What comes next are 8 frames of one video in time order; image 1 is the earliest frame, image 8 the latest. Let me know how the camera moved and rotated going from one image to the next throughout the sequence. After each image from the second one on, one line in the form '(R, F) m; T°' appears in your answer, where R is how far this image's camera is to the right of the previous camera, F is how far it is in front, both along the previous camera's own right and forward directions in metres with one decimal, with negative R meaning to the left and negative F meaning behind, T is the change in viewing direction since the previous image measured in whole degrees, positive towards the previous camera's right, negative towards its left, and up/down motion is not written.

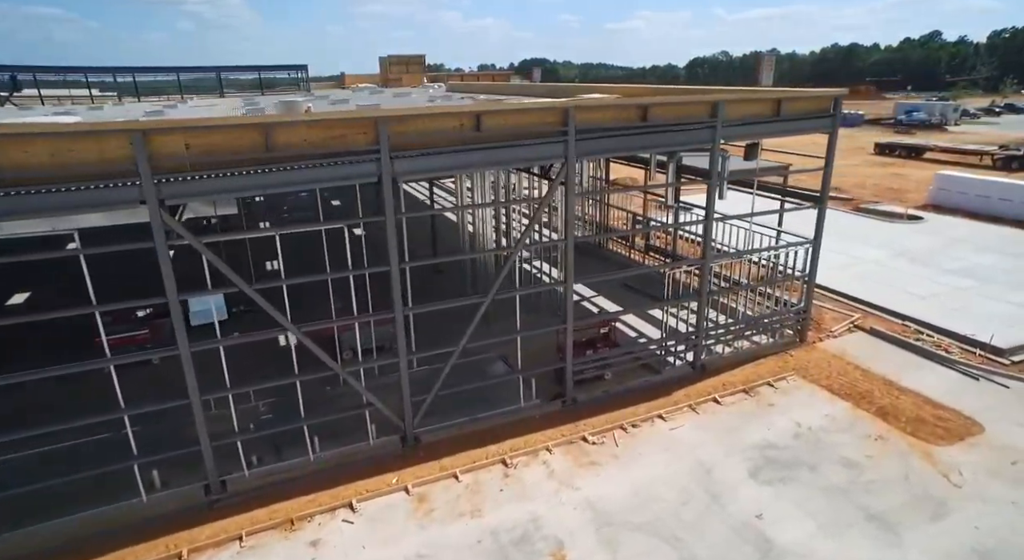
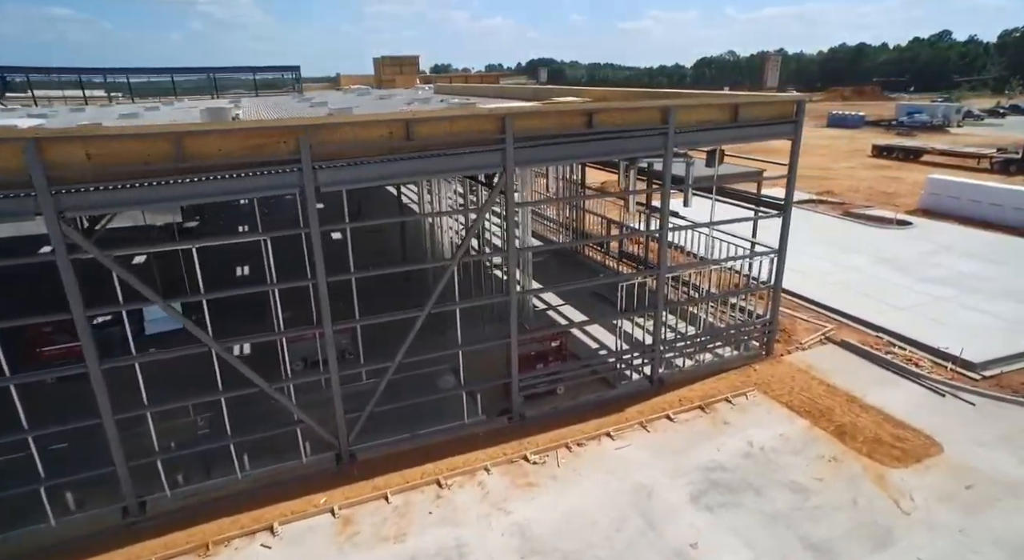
(+1.0, +0.3) m; -1°
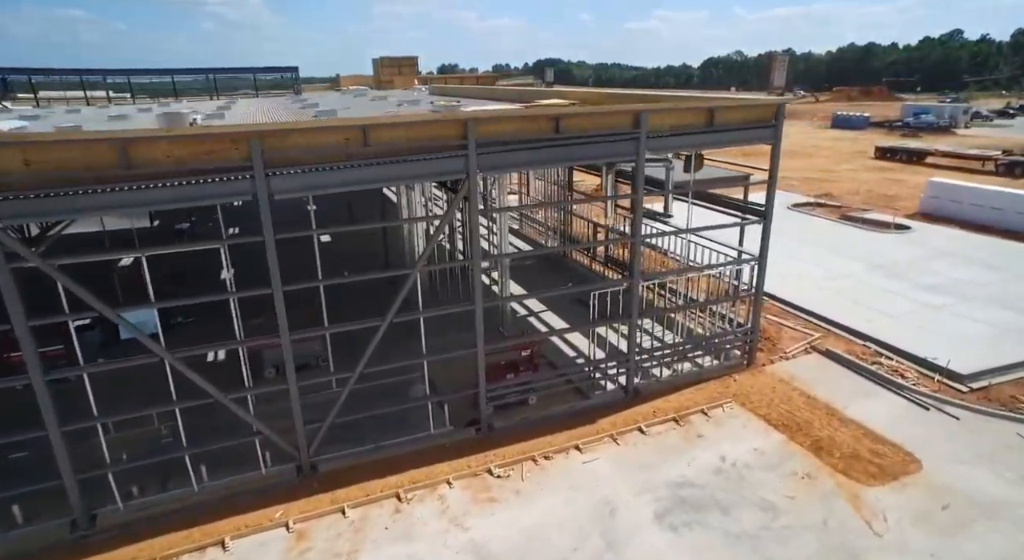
(+0.6, +0.2) m; -1°
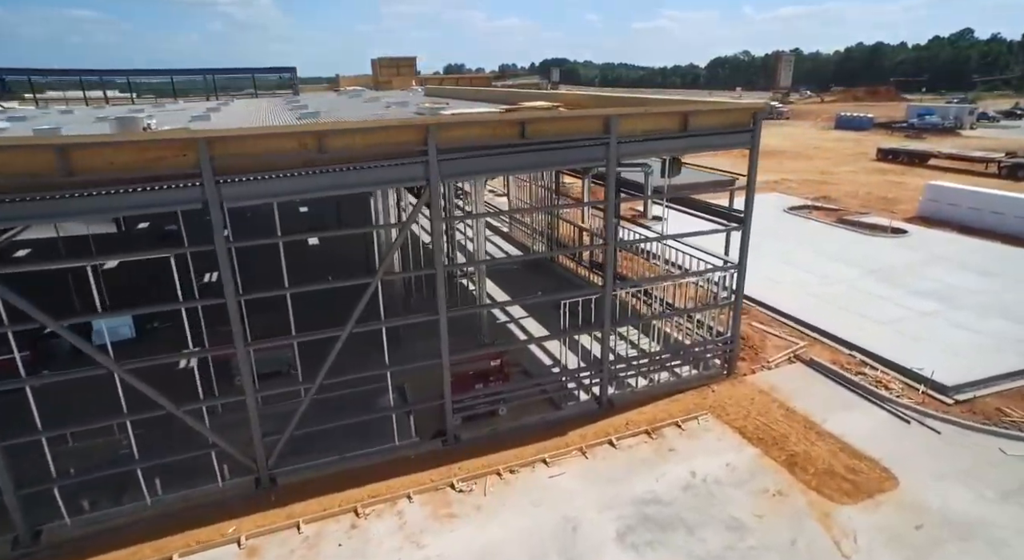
(+0.6, +0.2) m; -1°
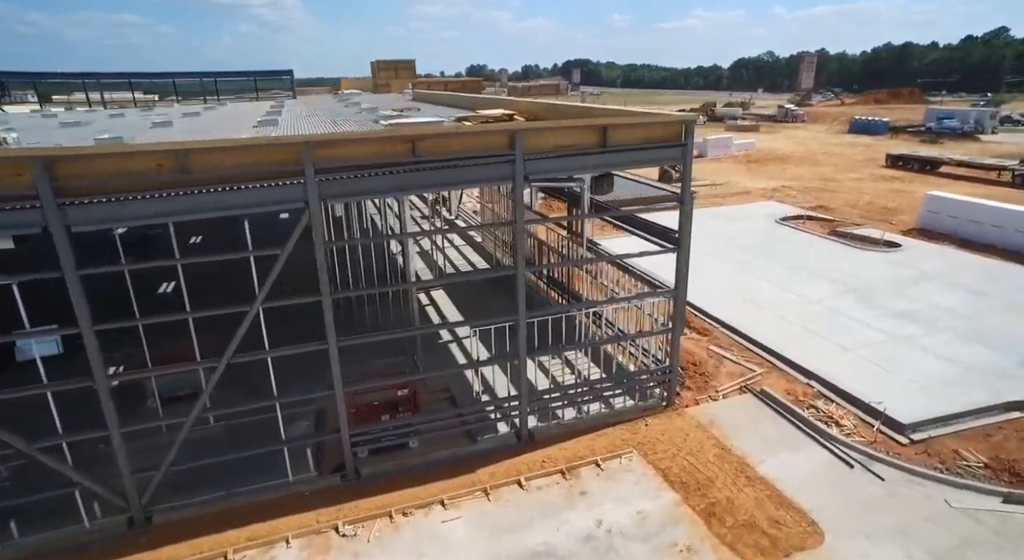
(+1.8, +0.7) m; -2°
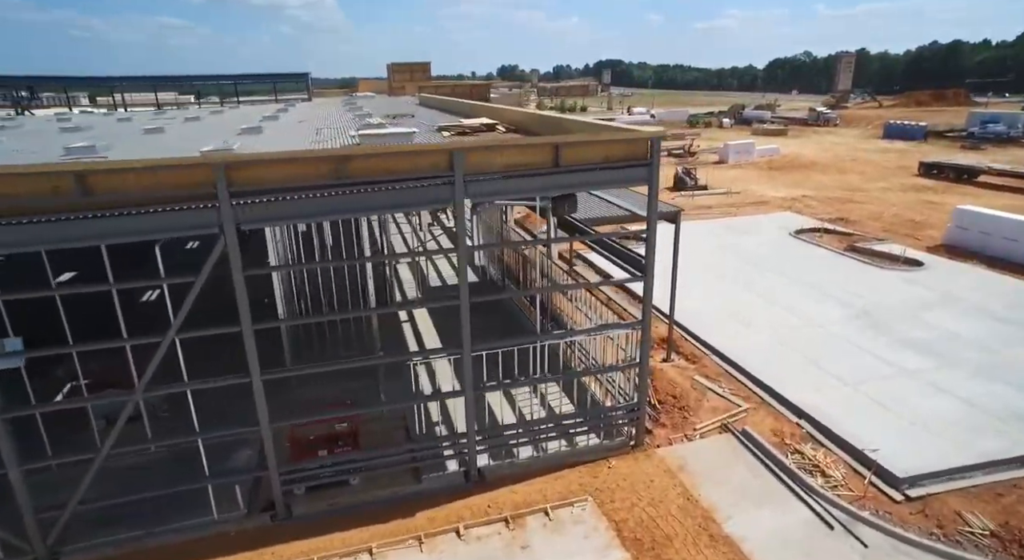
(+1.2, +0.8) m; -3°
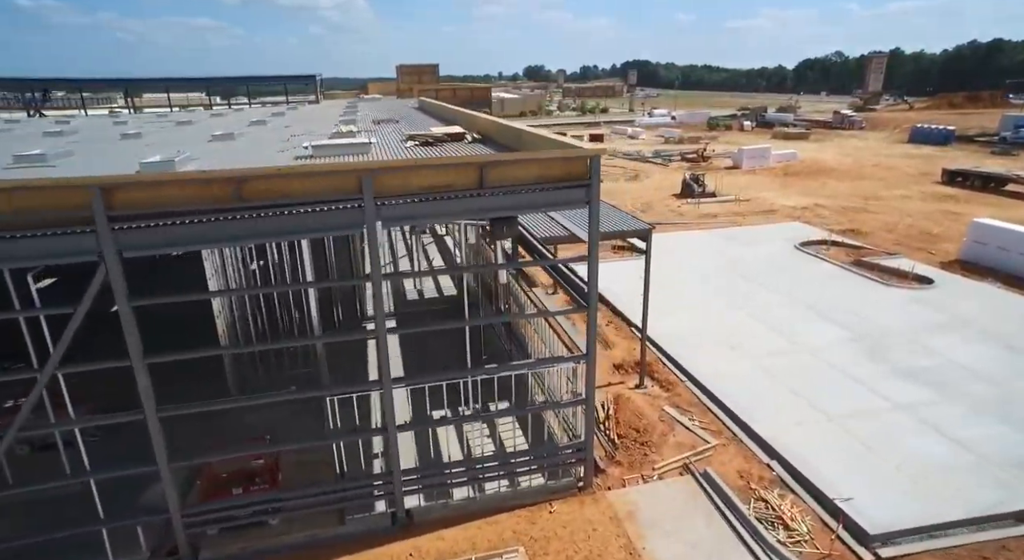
(+1.3, +0.8) m; -2°
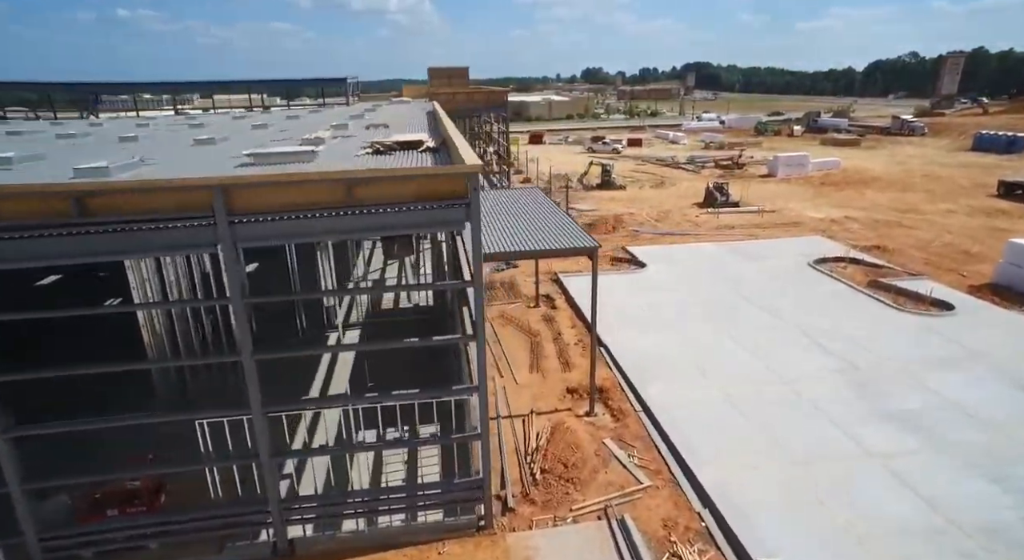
(+2.1, +0.7) m; -5°
